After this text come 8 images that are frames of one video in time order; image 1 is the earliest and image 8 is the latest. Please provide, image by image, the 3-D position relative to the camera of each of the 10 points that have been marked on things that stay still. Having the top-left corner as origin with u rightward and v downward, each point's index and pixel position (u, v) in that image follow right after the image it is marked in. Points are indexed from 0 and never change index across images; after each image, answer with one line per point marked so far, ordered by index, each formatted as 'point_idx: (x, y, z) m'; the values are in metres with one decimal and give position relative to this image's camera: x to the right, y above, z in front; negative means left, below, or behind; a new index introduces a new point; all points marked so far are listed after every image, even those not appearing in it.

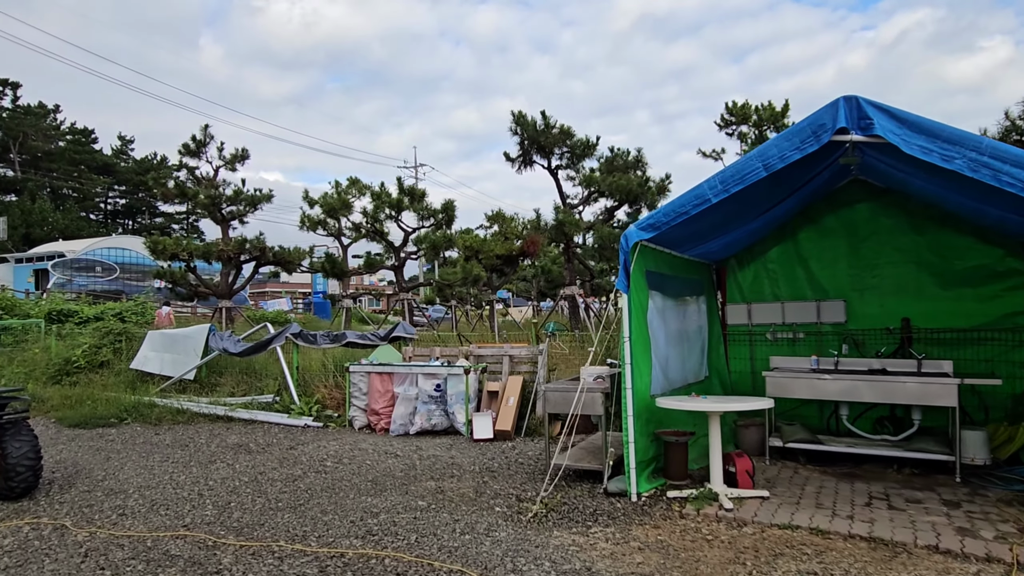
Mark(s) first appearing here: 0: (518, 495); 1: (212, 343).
0: (0.0, -1.3, +4.1) m
1: (-3.8, -0.7, +8.1) m
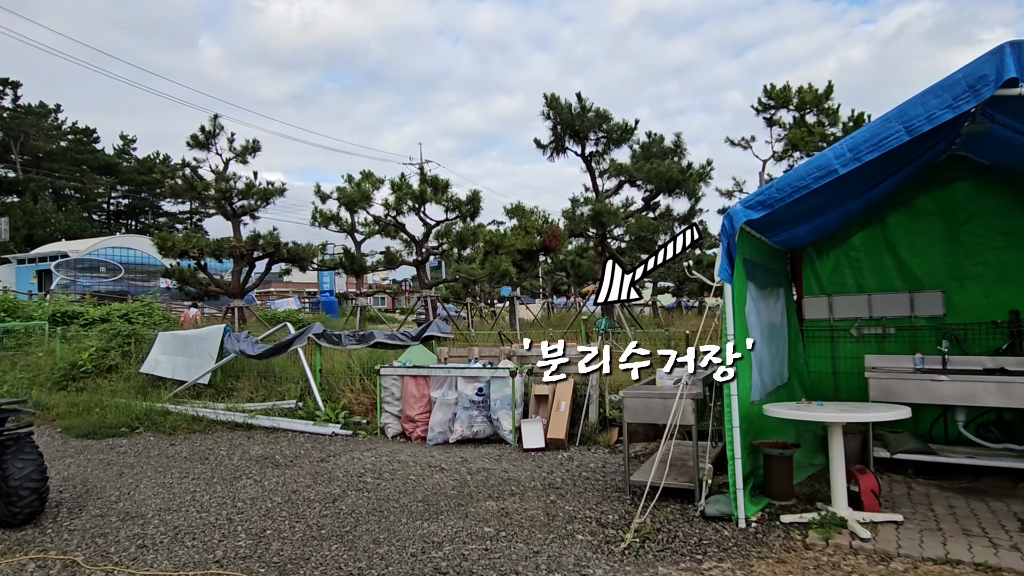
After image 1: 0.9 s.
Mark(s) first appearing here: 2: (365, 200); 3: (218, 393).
0: (+0.5, -1.3, +3.5) m
1: (-3.3, -0.7, +7.5) m
2: (-2.2, +1.4, +9.8) m
3: (-3.5, -1.3, +7.6) m
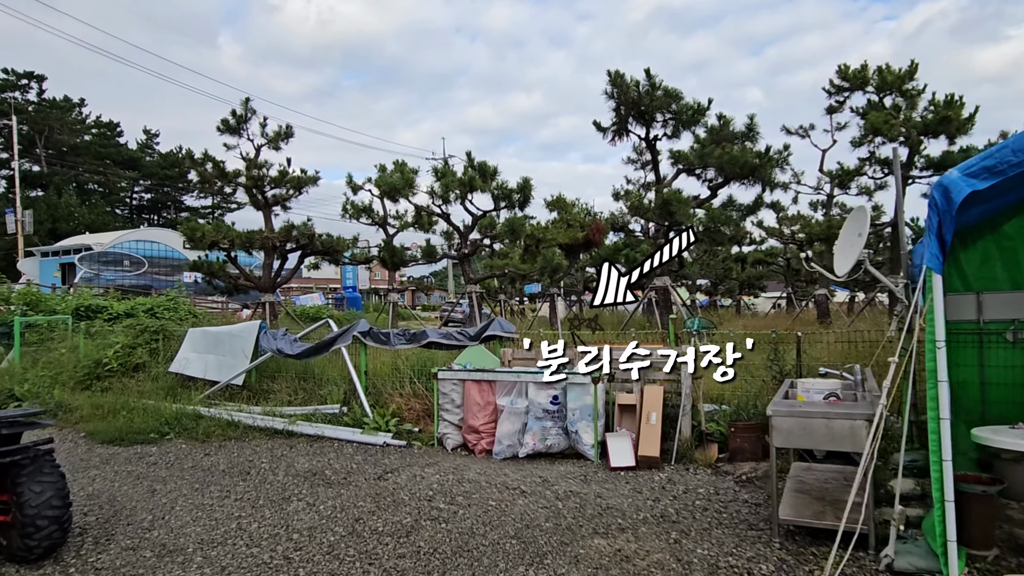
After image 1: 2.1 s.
0: (+1.0, -1.2, +2.8) m
1: (-2.7, -0.6, +6.9) m
2: (-1.5, +1.4, +9.1) m
3: (-2.8, -1.2, +7.0) m
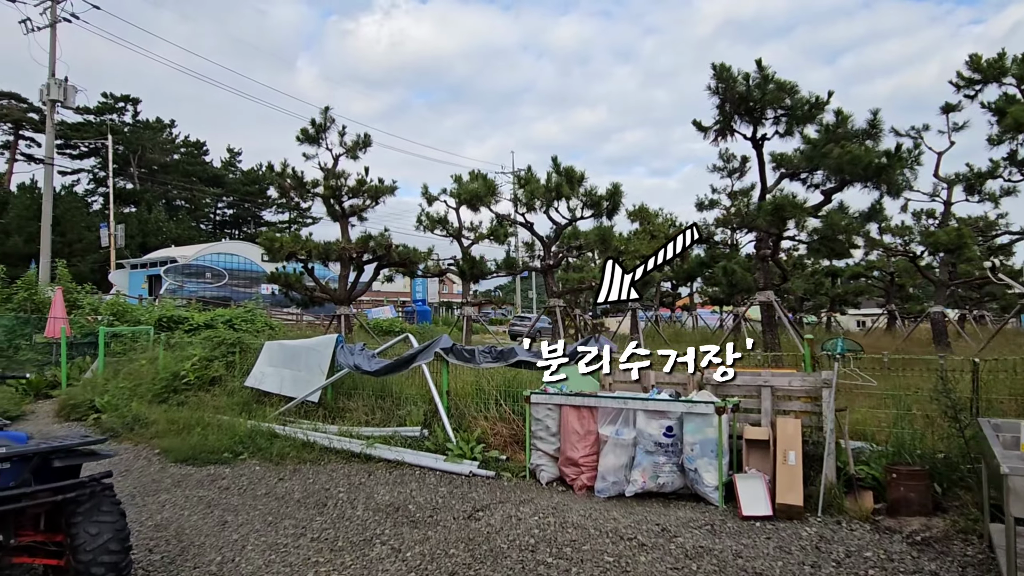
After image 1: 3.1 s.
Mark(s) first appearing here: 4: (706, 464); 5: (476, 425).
0: (+1.5, -1.3, +2.0) m
1: (-1.7, -0.7, +6.5) m
2: (-0.3, +1.3, +8.6) m
3: (-1.9, -1.3, +6.6) m
4: (+1.3, -1.1, +4.2) m
5: (-0.3, -1.2, +5.7) m
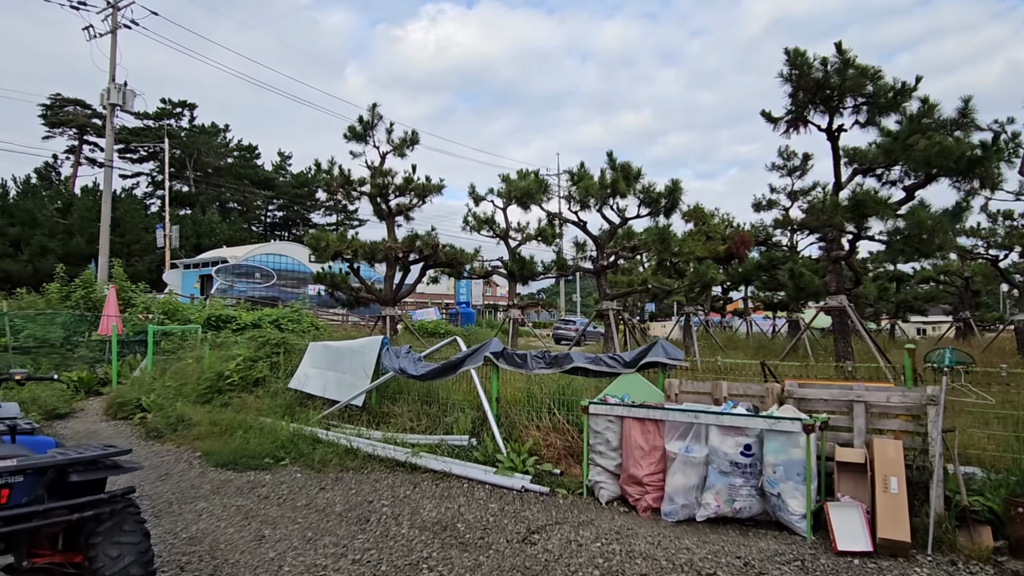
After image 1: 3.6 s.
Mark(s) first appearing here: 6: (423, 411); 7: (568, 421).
0: (+1.7, -1.3, +1.6) m
1: (-1.2, -0.7, +6.2) m
2: (+0.4, +1.2, +8.3) m
3: (-1.4, -1.3, +6.3) m
4: (+1.6, -1.2, +3.7) m
5: (+0.1, -1.2, +5.3) m
6: (-0.8, -1.2, +6.1) m
7: (+0.5, -1.1, +5.4) m
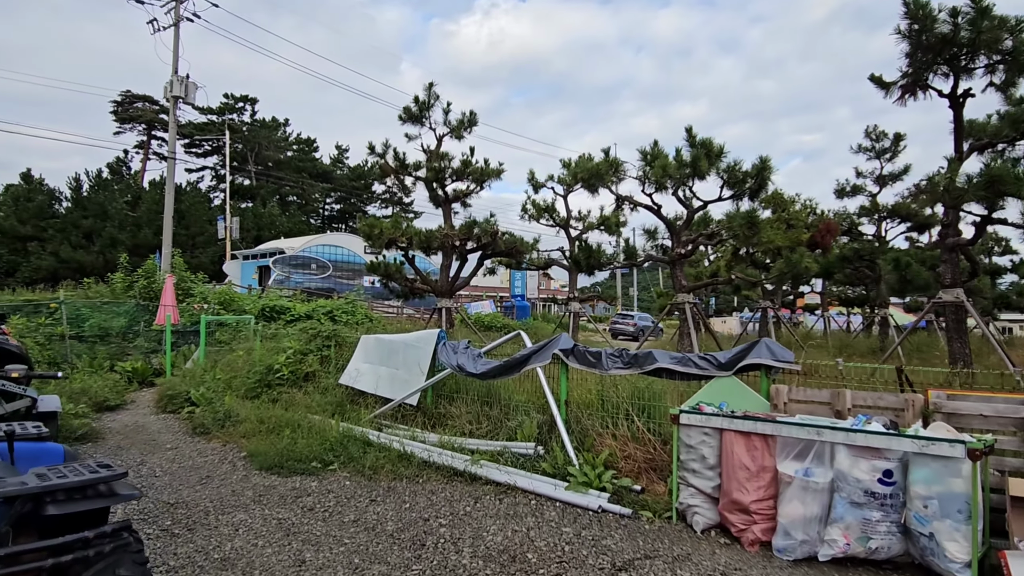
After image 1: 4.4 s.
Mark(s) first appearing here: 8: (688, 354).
0: (+1.9, -1.2, +0.8) m
1: (-0.6, -0.6, +5.7) m
2: (+1.2, +1.3, +7.6) m
3: (-0.8, -1.2, +5.8) m
4: (+2.0, -1.1, +2.9) m
5: (+0.7, -1.1, +4.7) m
6: (-0.2, -1.1, +5.5) m
7: (+1.0, -1.0, +4.7) m
8: (+1.2, -0.4, +4.3) m
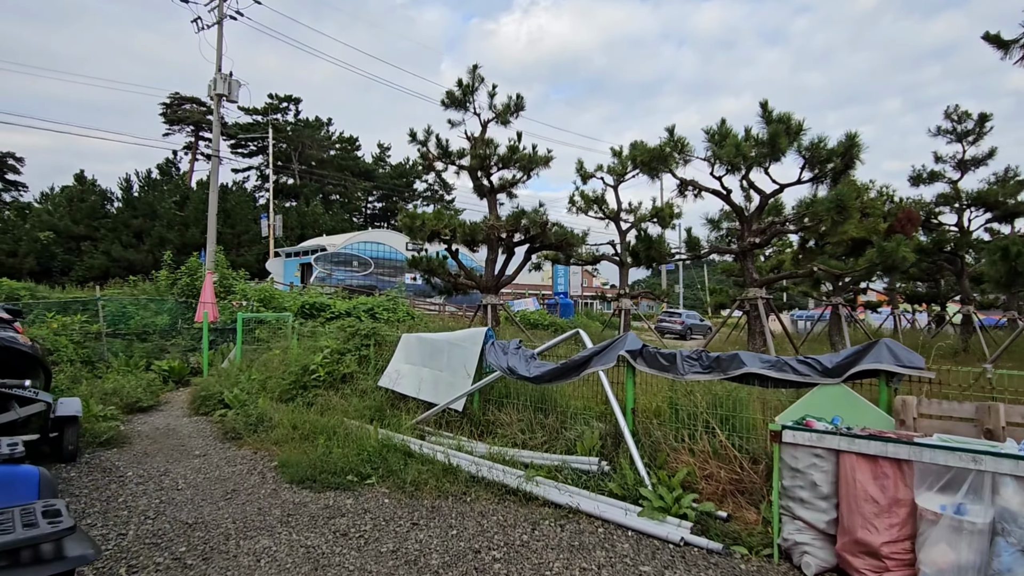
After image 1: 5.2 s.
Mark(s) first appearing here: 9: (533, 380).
0: (+2.1, -1.2, +0.1) m
1: (-0.2, -0.6, +5.1) m
2: (+1.7, +1.4, +6.9) m
3: (-0.3, -1.1, +5.3) m
4: (+2.3, -1.0, +2.2) m
5: (+1.0, -1.1, +4.0) m
6: (+0.2, -1.0, +4.9) m
7: (+1.4, -1.0, +4.0) m
8: (+1.5, -0.4, +3.6) m
9: (+0.2, -0.7, +4.8) m
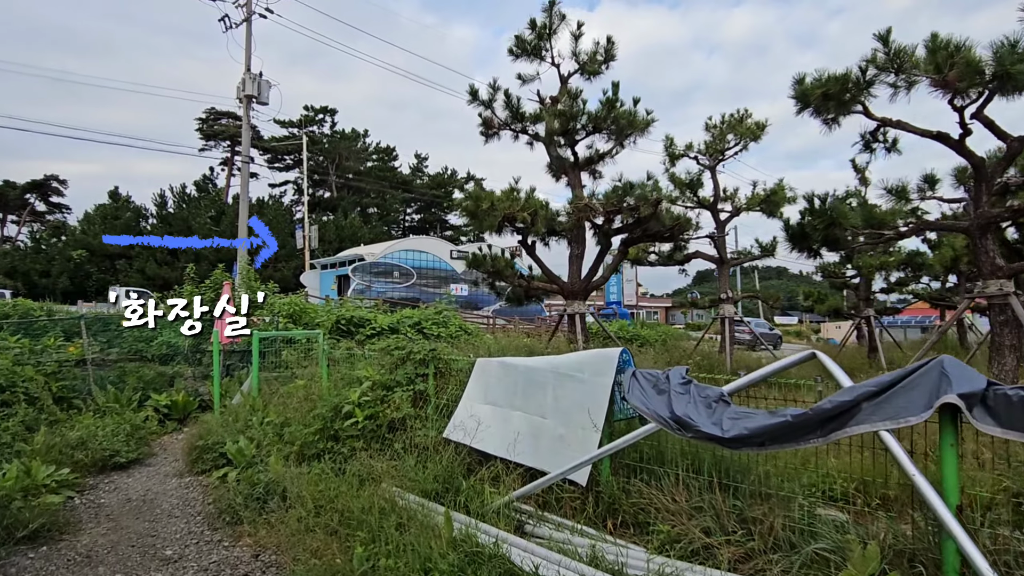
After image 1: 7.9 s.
0: (+2.6, -1.0, -2.2) m
1: (+0.6, -0.5, +3.0) m
2: (+2.5, +1.4, +4.7) m
3: (+0.5, -1.1, +3.1) m
4: (+2.9, -0.9, 0.0) m
5: (+1.8, -1.0, +1.9) m
6: (+1.0, -1.0, +2.8) m
7: (+2.1, -0.9, +1.8) m
8: (+2.2, -0.3, +1.4) m
9: (+0.9, -0.6, +2.6) m
